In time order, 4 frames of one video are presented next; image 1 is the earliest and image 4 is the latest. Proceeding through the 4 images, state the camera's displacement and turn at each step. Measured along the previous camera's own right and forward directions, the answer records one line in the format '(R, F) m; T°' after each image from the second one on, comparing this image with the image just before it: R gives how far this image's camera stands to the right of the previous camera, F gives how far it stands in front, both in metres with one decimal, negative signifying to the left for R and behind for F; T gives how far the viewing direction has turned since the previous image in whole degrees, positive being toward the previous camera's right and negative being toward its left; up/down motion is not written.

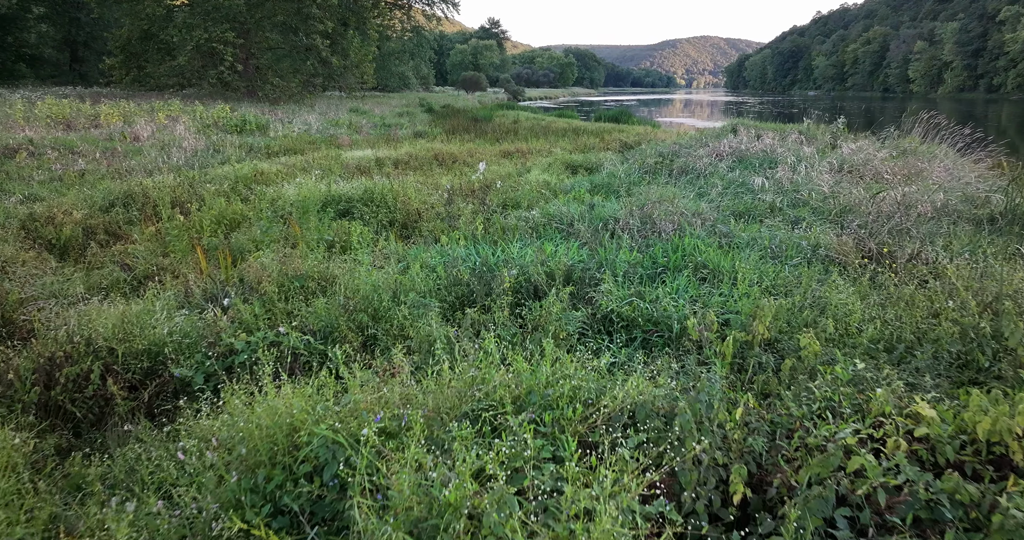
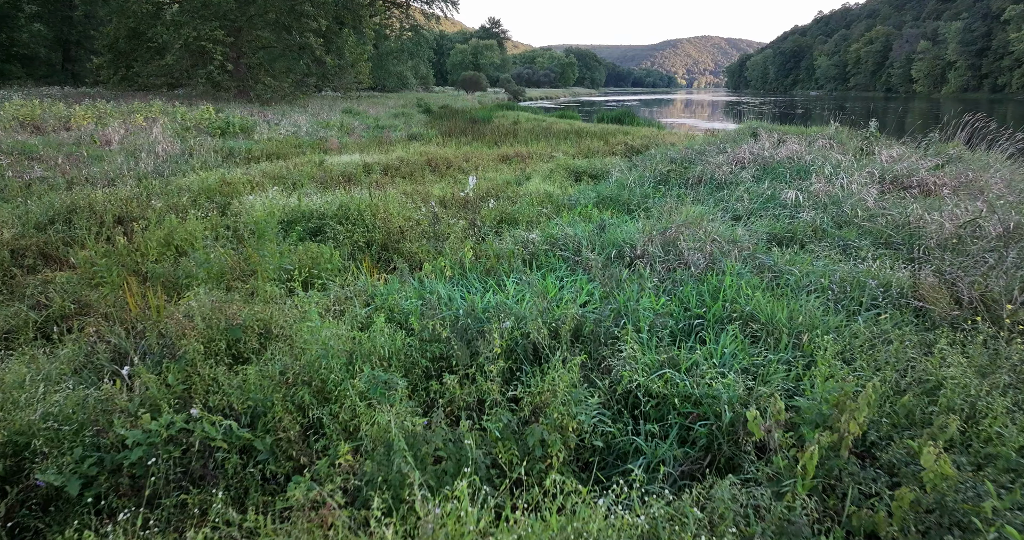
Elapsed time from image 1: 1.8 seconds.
(0.0, +0.9) m; 0°
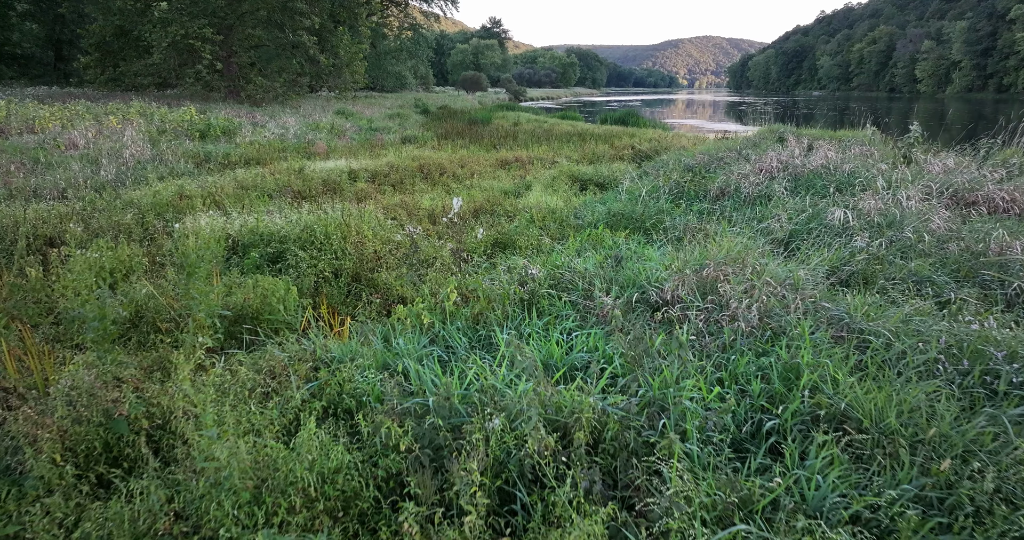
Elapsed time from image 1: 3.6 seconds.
(0.0, +0.9) m; 0°
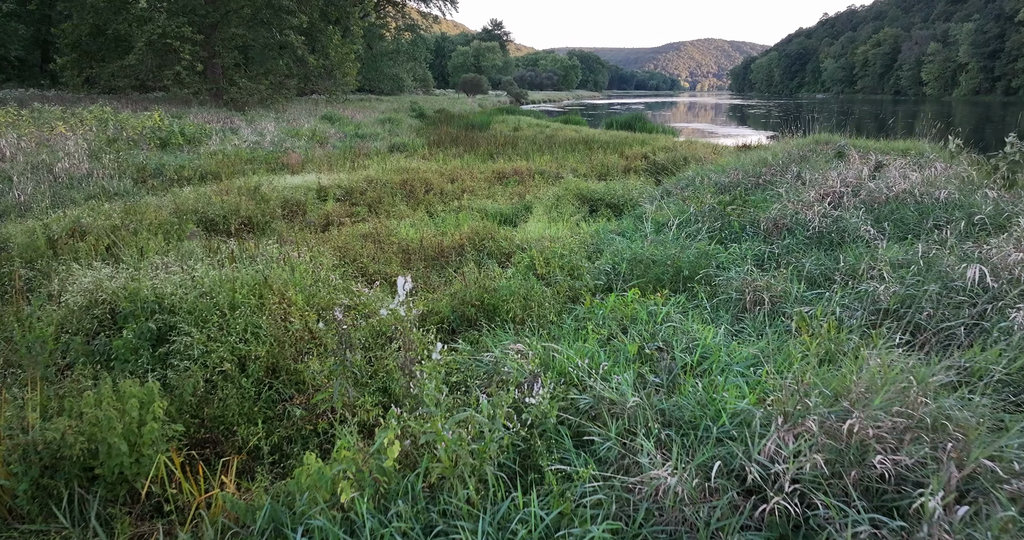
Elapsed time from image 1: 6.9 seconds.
(0.0, +1.5) m; 0°
